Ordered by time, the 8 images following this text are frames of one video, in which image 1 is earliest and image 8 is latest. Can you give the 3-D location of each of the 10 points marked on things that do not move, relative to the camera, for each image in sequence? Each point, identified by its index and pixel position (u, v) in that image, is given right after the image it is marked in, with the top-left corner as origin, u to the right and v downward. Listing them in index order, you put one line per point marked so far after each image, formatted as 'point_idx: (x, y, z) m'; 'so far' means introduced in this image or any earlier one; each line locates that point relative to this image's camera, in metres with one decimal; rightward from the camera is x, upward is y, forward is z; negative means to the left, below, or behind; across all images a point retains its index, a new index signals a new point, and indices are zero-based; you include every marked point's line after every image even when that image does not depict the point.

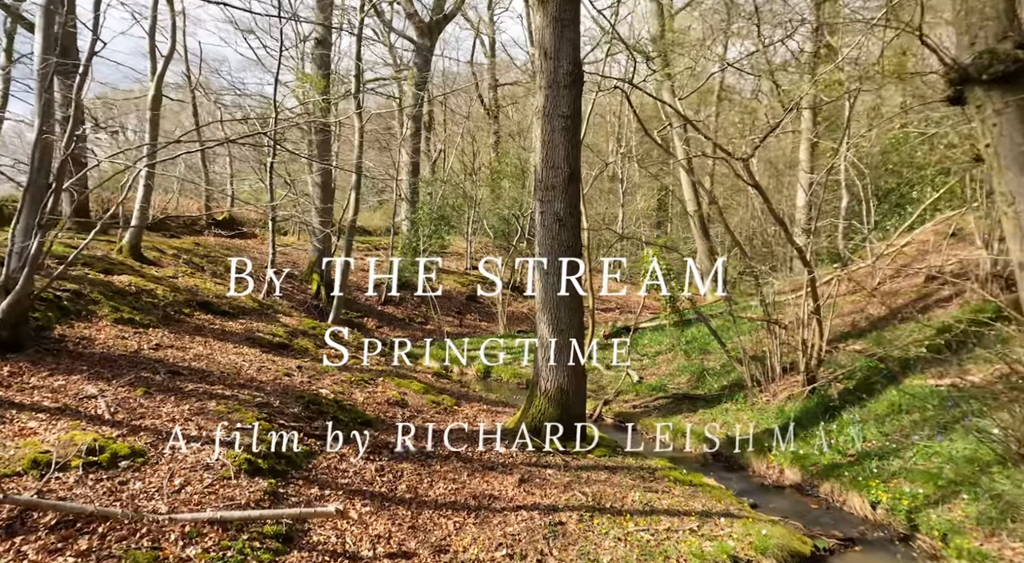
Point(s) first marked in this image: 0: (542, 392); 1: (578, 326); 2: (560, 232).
0: (+0.3, -1.2, +10.3) m
1: (+0.8, -0.5, +10.7) m
2: (+0.6, +0.7, +10.9) m
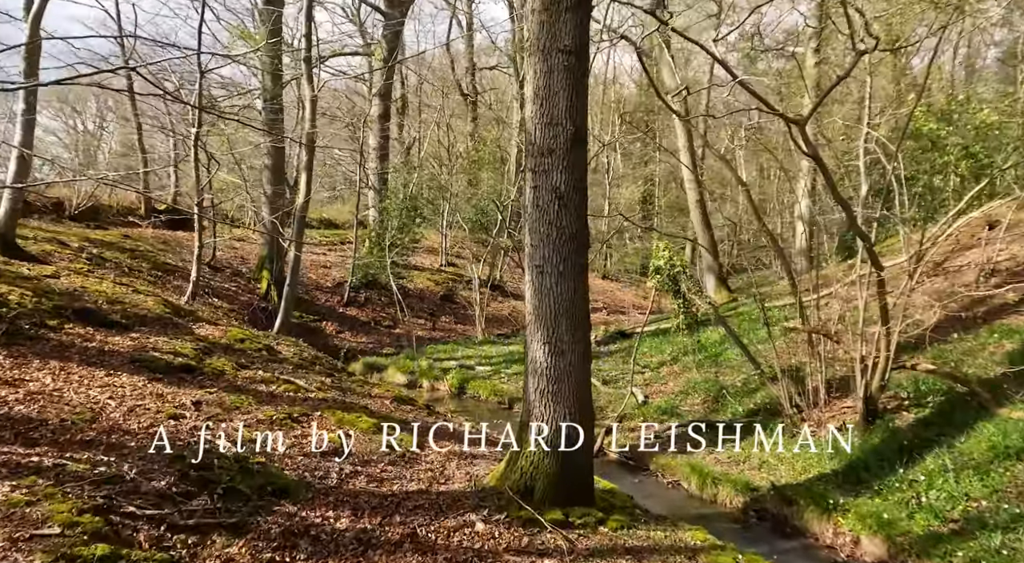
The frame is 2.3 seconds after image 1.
0: (+0.2, -1.3, +7.4) m
1: (+0.6, -0.6, +7.7) m
2: (+0.5, +0.7, +7.9) m
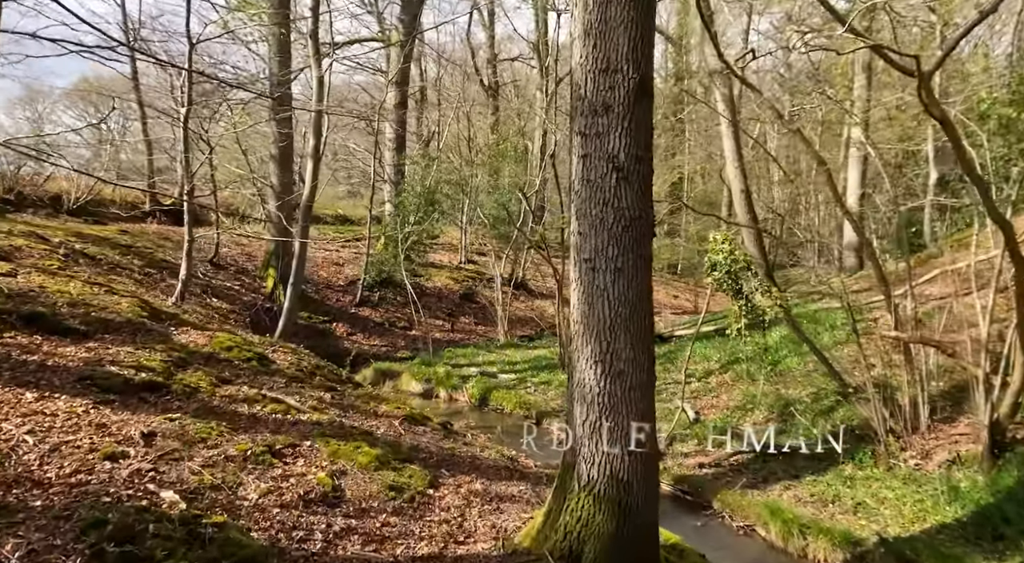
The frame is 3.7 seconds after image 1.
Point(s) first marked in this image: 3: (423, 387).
0: (+0.4, -1.2, +5.6) m
1: (+0.9, -0.5, +6.0) m
2: (+0.7, +0.7, +6.2) m
3: (-1.4, -1.7, +14.5) m
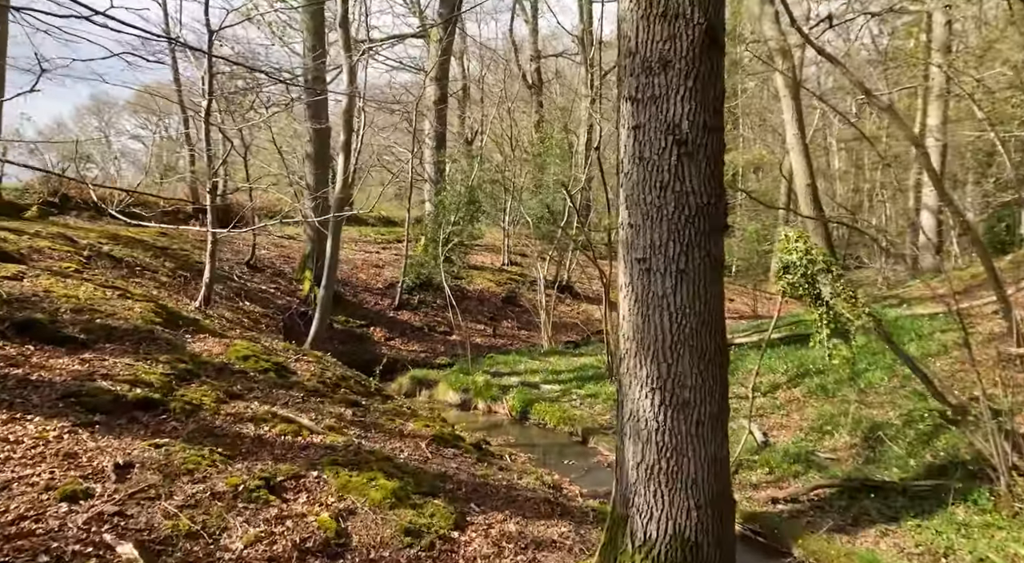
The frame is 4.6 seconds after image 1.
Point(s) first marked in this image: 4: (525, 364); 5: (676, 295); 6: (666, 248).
0: (+0.6, -1.3, +4.6) m
1: (+1.1, -0.6, +4.9) m
2: (+0.9, +0.6, +5.1) m
3: (-0.8, -1.7, +13.5) m
4: (+0.2, -1.4, +15.8) m
5: (+0.9, -0.1, +5.1) m
6: (+0.8, +0.2, +5.1) m
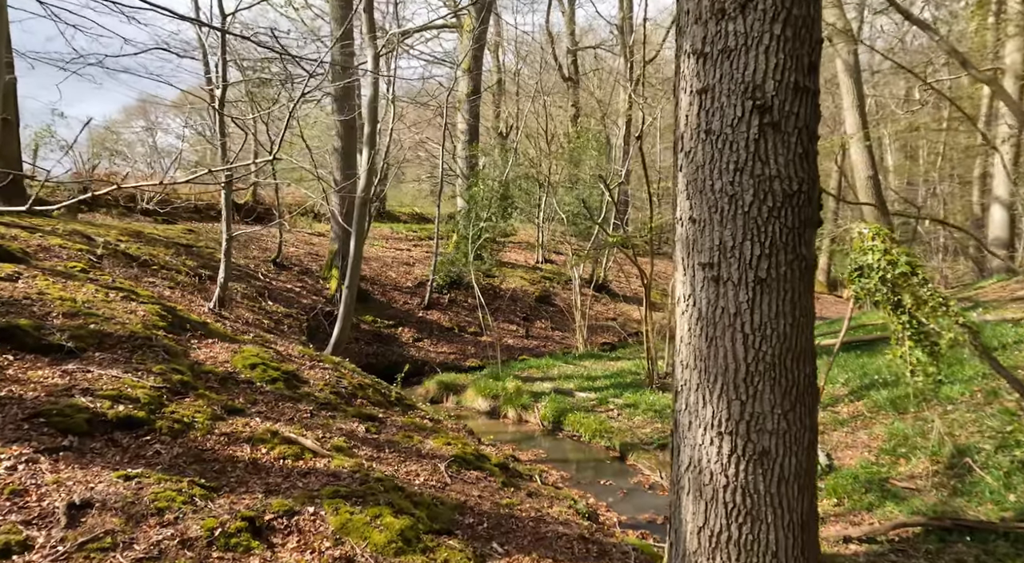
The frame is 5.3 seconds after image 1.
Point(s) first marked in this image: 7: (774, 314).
0: (+0.7, -1.3, +3.6) m
1: (+1.2, -0.6, +3.9) m
2: (+1.0, +0.6, +4.1) m
3: (-0.3, -1.7, +12.7) m
4: (+0.8, -1.4, +14.9) m
5: (+1.0, -0.1, +4.1) m
6: (+1.0, +0.1, +4.1) m
7: (+1.1, -0.1, +4.1) m
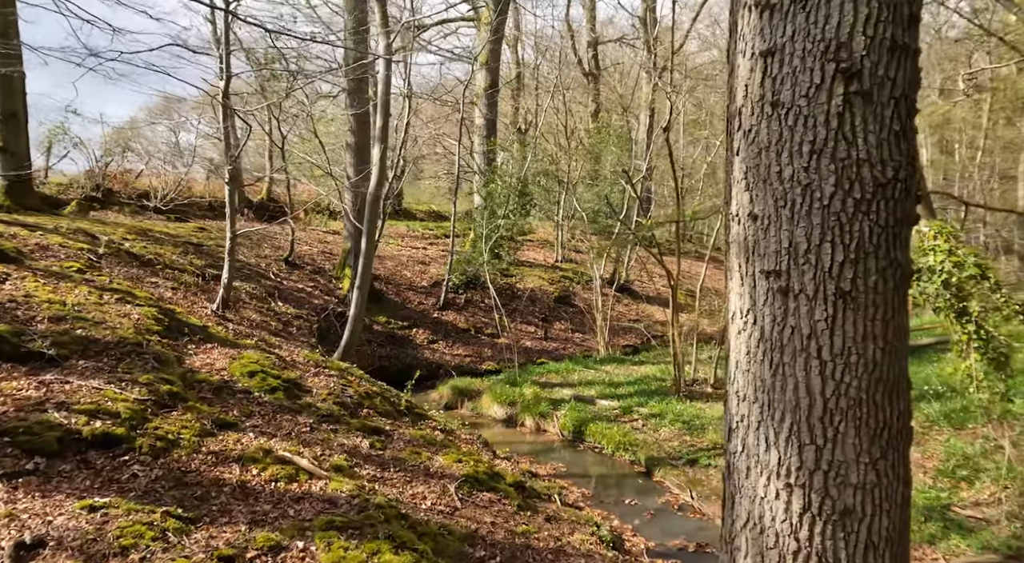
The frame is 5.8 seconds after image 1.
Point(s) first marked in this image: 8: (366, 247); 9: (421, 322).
0: (+0.8, -1.3, +3.0) m
1: (+1.2, -0.6, +3.2) m
2: (+1.1, +0.6, +3.5) m
3: (-0.1, -1.7, +12.0) m
4: (+1.1, -1.4, +14.2) m
5: (+1.1, -0.1, +3.5) m
6: (+1.0, +0.1, +3.4) m
7: (+1.2, -0.2, +3.5) m
8: (-2.3, +0.9, +14.7) m
9: (-1.7, -0.8, +17.3) m
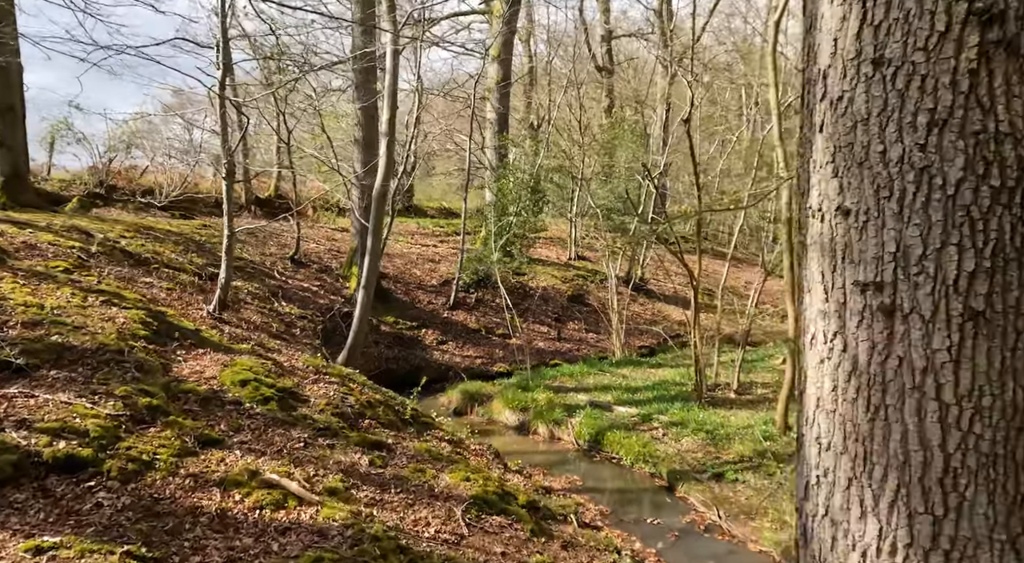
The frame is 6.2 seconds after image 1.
0: (+0.8, -1.4, +2.3) m
1: (+1.3, -0.7, +2.6) m
2: (+1.1, +0.5, +2.8) m
3: (+0.1, -1.7, +11.4) m
4: (+1.2, -1.4, +13.5) m
5: (+1.1, -0.2, +2.8) m
6: (+1.1, +0.1, +2.8) m
7: (+1.2, -0.2, +2.8) m
8: (-2.1, +0.9, +14.1) m
9: (-1.5, -0.8, +16.7) m
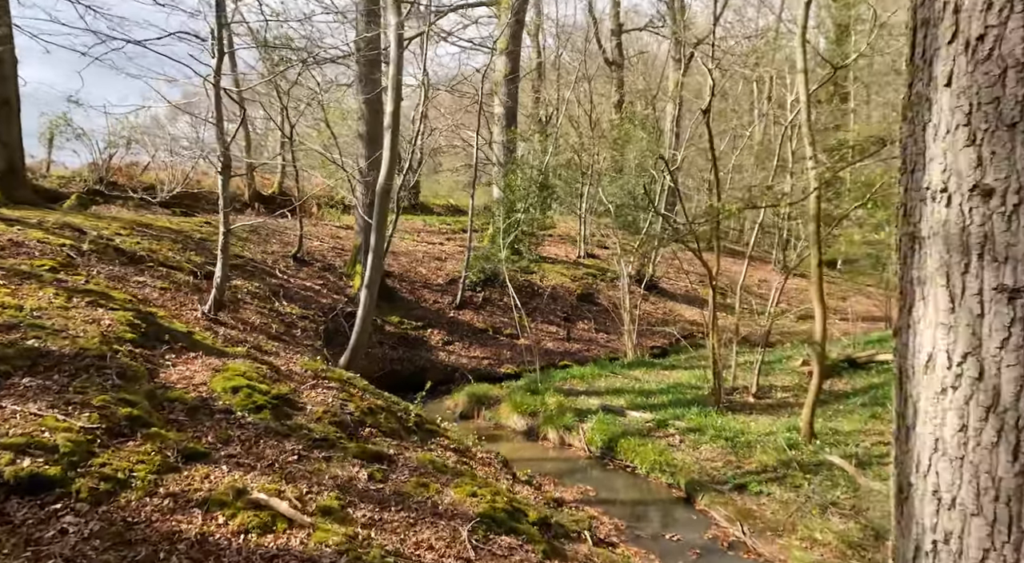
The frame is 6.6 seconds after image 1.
0: (+0.8, -1.4, +1.8) m
1: (+1.3, -0.7, +2.1) m
2: (+1.2, +0.5, +2.3) m
3: (+0.2, -1.7, +10.9) m
4: (+1.3, -1.4, +13.0) m
5: (+1.2, -0.2, +2.3) m
6: (+1.1, +0.1, +2.3) m
7: (+1.3, -0.2, +2.3) m
8: (-2.0, +0.9, +13.6) m
9: (-1.4, -0.7, +16.2) m
